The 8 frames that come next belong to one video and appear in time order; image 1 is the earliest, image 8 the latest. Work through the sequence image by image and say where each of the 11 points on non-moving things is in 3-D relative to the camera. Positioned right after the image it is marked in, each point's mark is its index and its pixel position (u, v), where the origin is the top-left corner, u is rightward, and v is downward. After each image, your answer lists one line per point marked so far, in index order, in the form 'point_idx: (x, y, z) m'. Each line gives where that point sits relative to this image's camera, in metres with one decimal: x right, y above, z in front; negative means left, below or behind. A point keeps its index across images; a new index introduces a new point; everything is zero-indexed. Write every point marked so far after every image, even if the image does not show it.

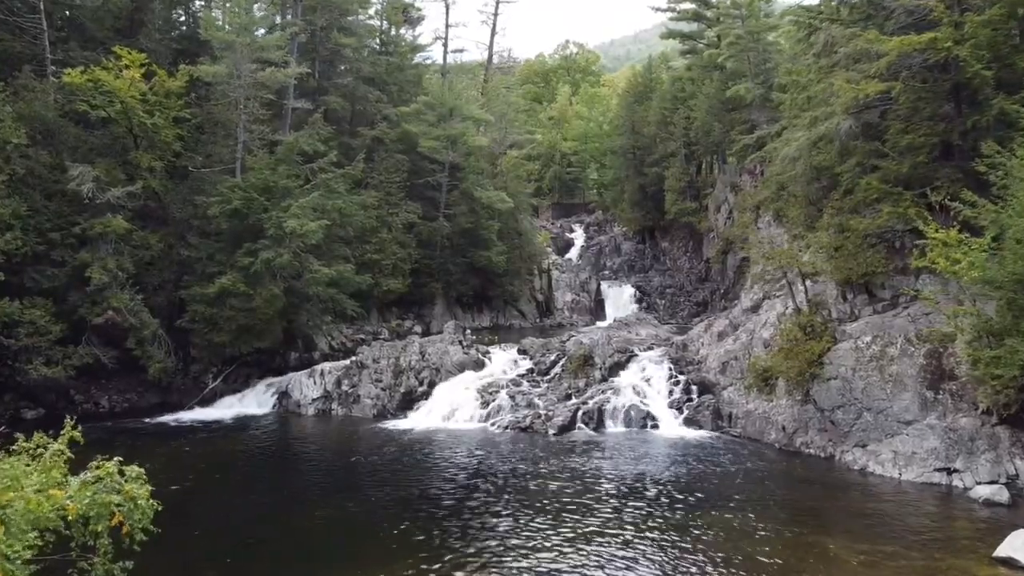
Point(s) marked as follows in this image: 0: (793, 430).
0: (+6.9, -3.5, +19.8) m
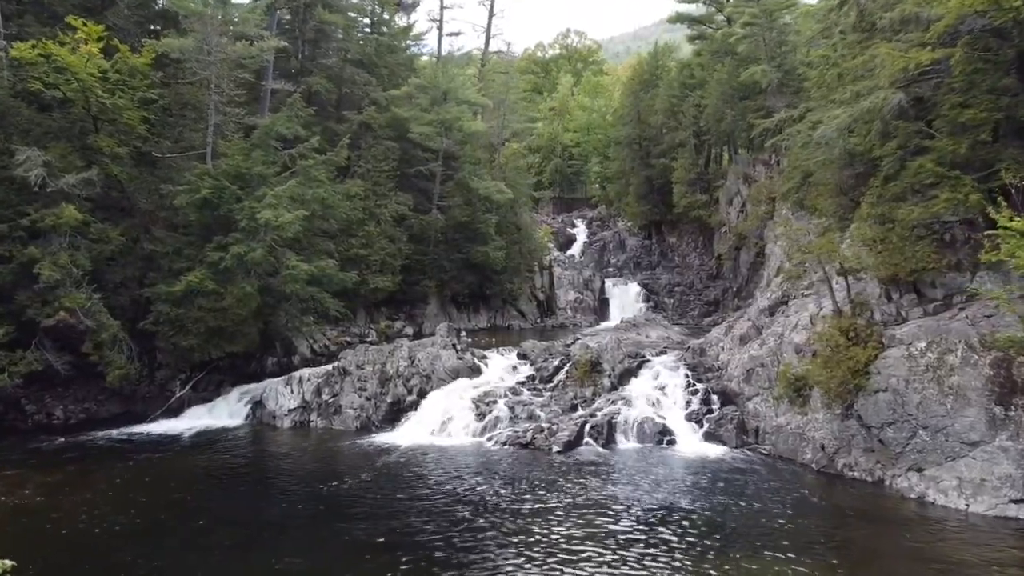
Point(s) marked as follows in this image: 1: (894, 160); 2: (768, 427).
0: (+6.8, -3.4, +17.3) m
1: (+9.1, +3.1, +19.9) m
2: (+6.1, -3.3, +19.4) m
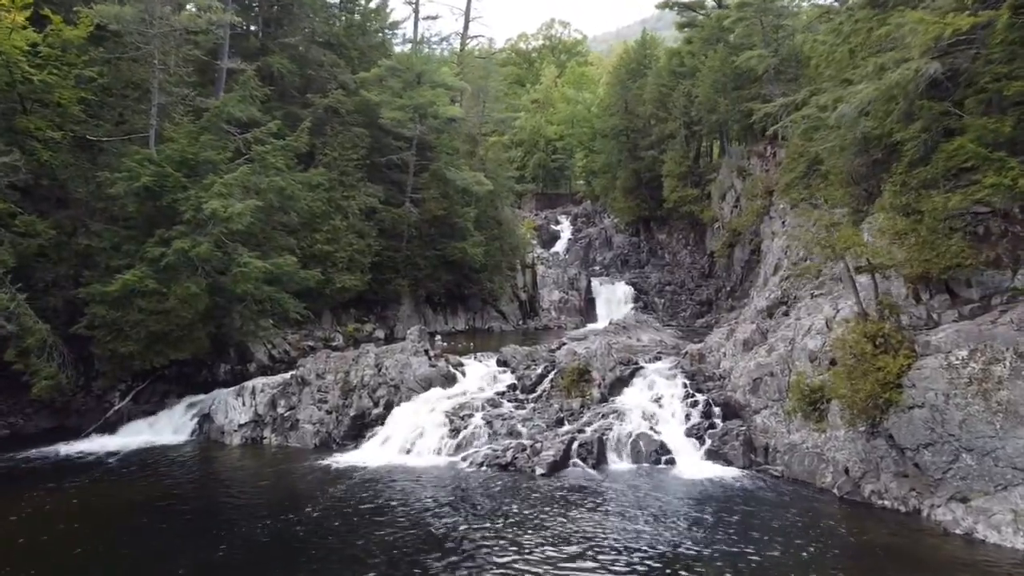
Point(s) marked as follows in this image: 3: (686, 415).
0: (+6.4, -3.4, +15.0) m
1: (+8.6, +3.1, +17.7) m
2: (+5.6, -3.3, +17.2) m
3: (+4.1, -3.0, +19.2) m
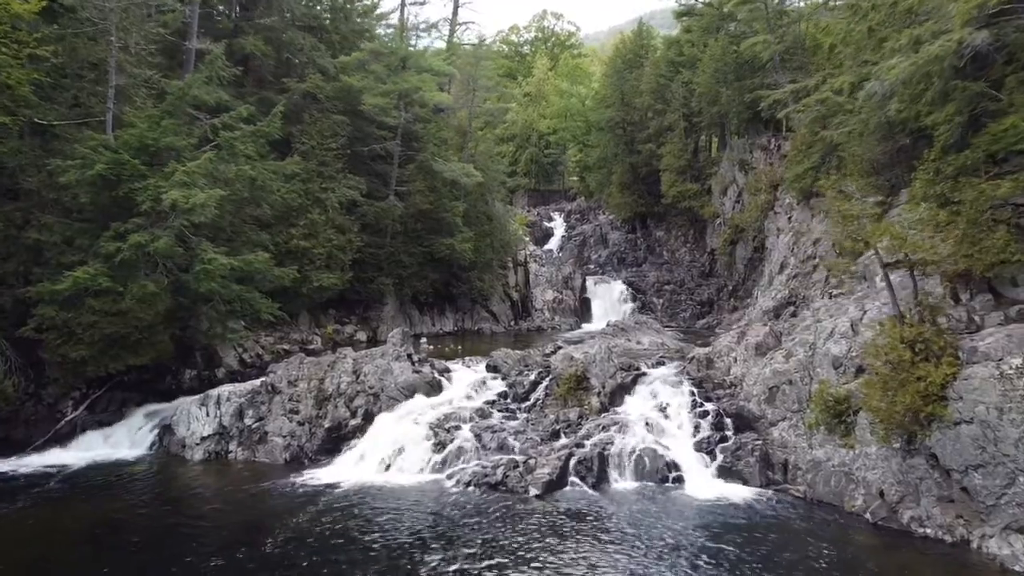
0: (+6.3, -3.4, +13.3) m
1: (+8.5, +3.1, +15.9) m
2: (+5.5, -3.3, +15.4) m
3: (+3.9, -3.0, +17.4) m
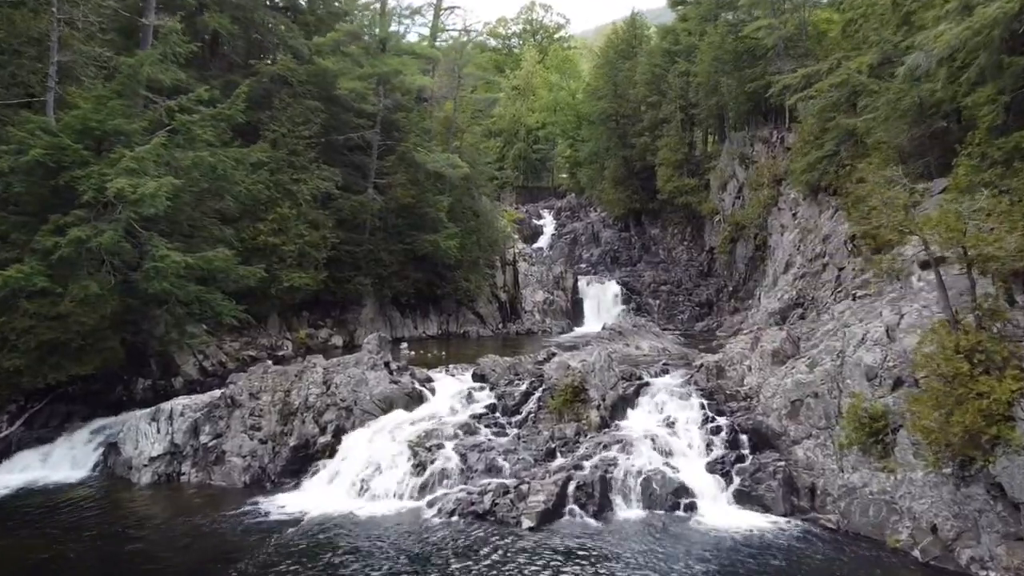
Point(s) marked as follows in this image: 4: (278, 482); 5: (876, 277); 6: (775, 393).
0: (+6.1, -3.4, +11.4) m
1: (+8.3, +3.1, +14.1) m
2: (+5.3, -3.3, +13.5) m
3: (+3.7, -3.0, +15.5) m
4: (-4.5, -3.7, +15.7) m
5: (+7.6, +0.2, +17.2) m
6: (+5.1, -2.0, +15.9) m
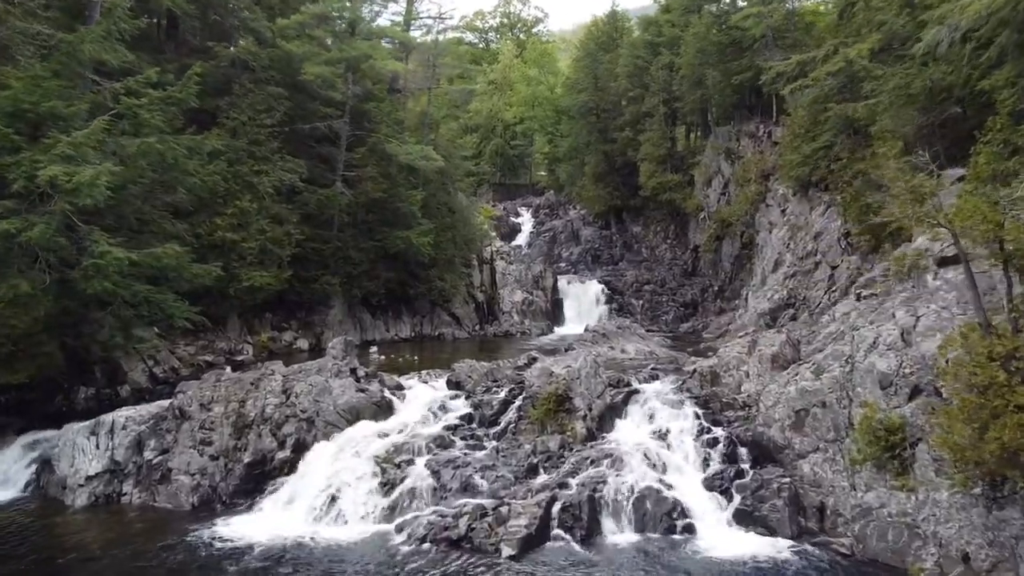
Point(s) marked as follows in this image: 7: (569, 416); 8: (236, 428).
0: (+5.9, -3.4, +10.1) m
1: (+8.0, +3.1, +12.9) m
2: (+5.0, -3.3, +12.2) m
3: (+3.3, -3.0, +14.1) m
4: (-4.9, -3.7, +14.1) m
5: (+7.2, +0.2, +16.0) m
6: (+4.7, -2.0, +14.6) m
7: (+1.0, -2.4, +15.2) m
8: (-5.1, -2.6, +15.3) m
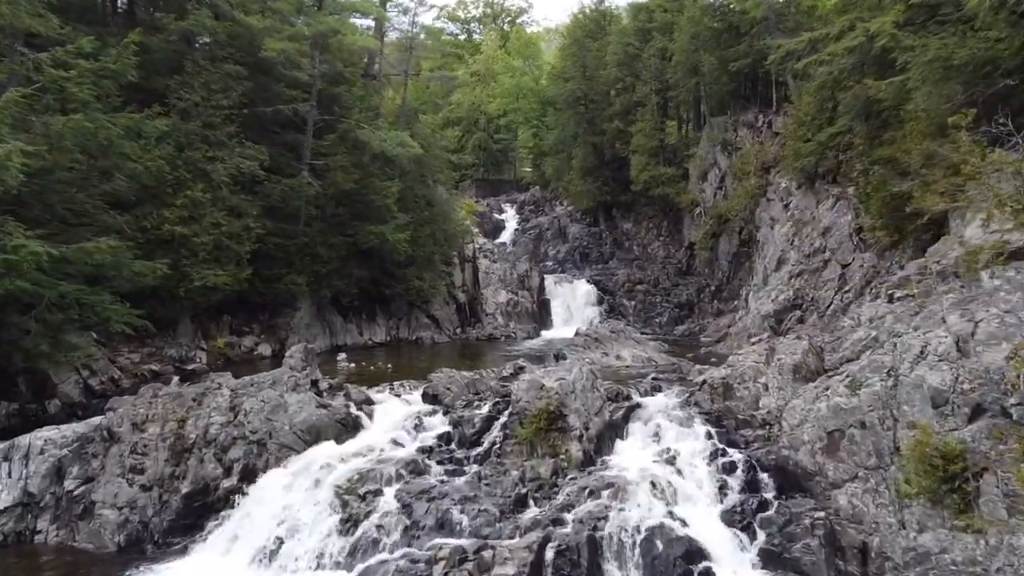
0: (+5.7, -3.4, +8.2) m
1: (+7.8, +3.1, +11.0) m
2: (+4.8, -3.3, +10.2) m
3: (+3.1, -3.0, +12.1) m
4: (-5.1, -3.7, +11.9) m
5: (+6.9, +0.2, +14.0) m
6: (+4.5, -2.0, +12.7) m
7: (+0.8, -2.4, +13.1) m
8: (-5.4, -2.6, +13.1) m
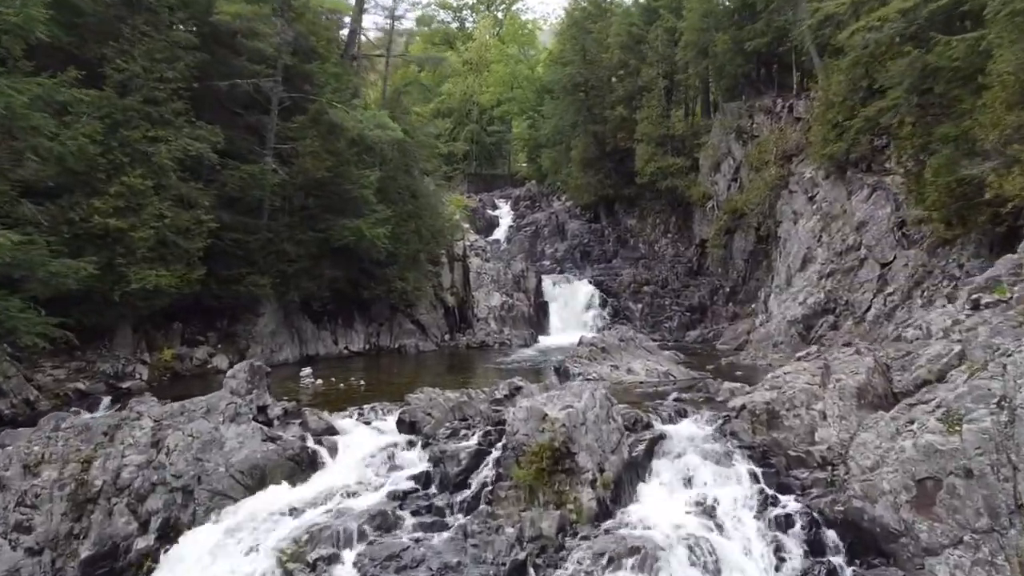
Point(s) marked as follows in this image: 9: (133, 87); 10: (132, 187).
0: (+5.7, -3.5, +5.4) m
1: (+7.7, +3.1, +8.3) m
2: (+4.7, -3.3, +7.5) m
3: (+3.0, -3.0, +9.4) m
4: (-5.1, -3.8, +9.1) m
5: (+6.9, +0.2, +11.3) m
6: (+4.4, -2.1, +9.9) m
7: (+0.7, -2.4, +10.4) m
8: (-5.4, -2.7, +10.3) m
9: (-7.6, +4.0, +16.5) m
10: (-7.3, +1.9, +15.8) m
